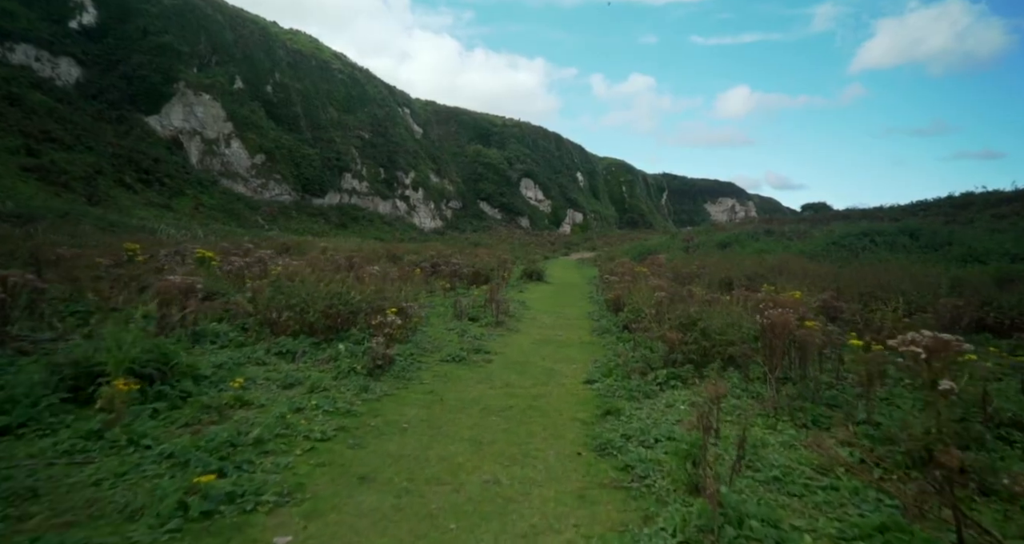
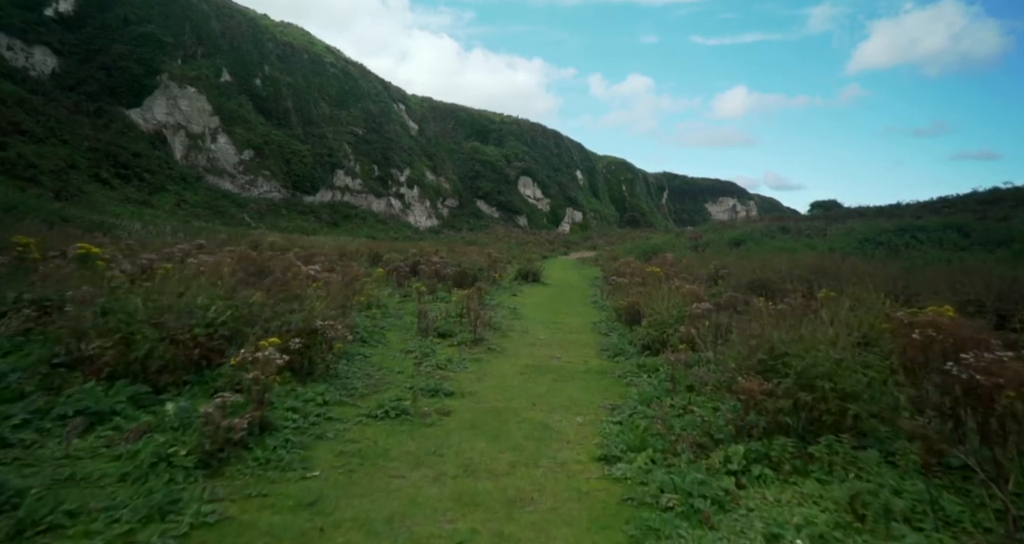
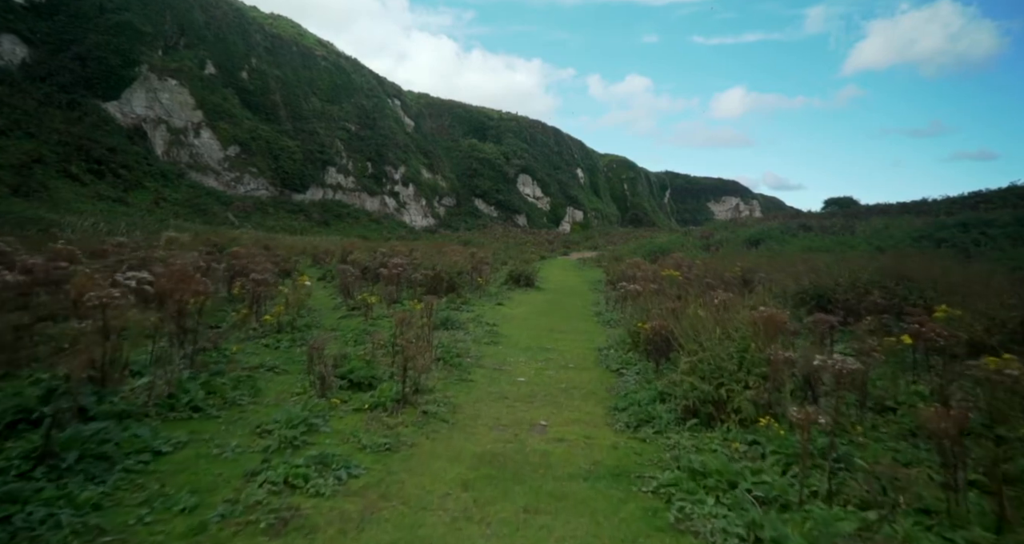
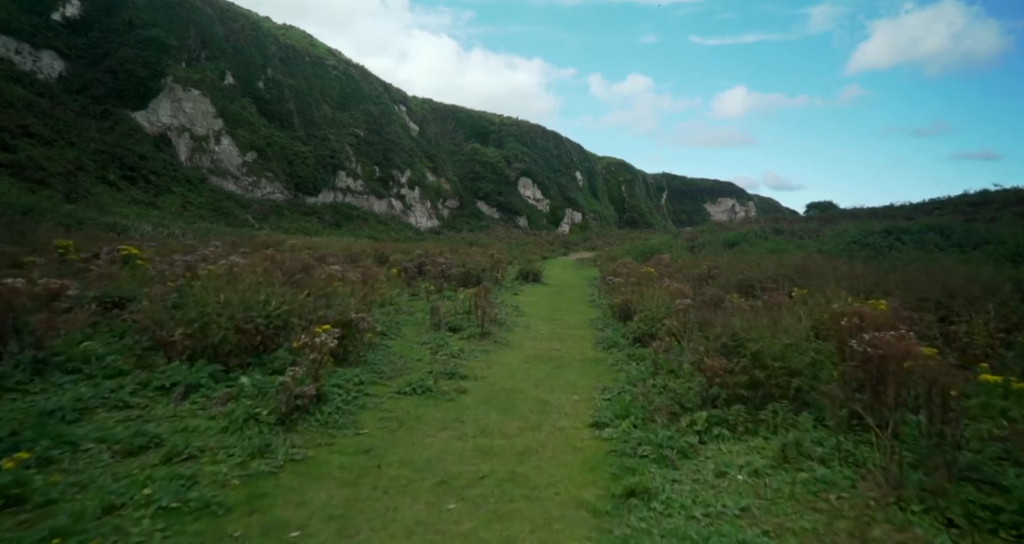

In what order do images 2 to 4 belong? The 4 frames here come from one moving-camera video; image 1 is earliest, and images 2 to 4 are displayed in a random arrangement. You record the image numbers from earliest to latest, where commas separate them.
4, 2, 3
